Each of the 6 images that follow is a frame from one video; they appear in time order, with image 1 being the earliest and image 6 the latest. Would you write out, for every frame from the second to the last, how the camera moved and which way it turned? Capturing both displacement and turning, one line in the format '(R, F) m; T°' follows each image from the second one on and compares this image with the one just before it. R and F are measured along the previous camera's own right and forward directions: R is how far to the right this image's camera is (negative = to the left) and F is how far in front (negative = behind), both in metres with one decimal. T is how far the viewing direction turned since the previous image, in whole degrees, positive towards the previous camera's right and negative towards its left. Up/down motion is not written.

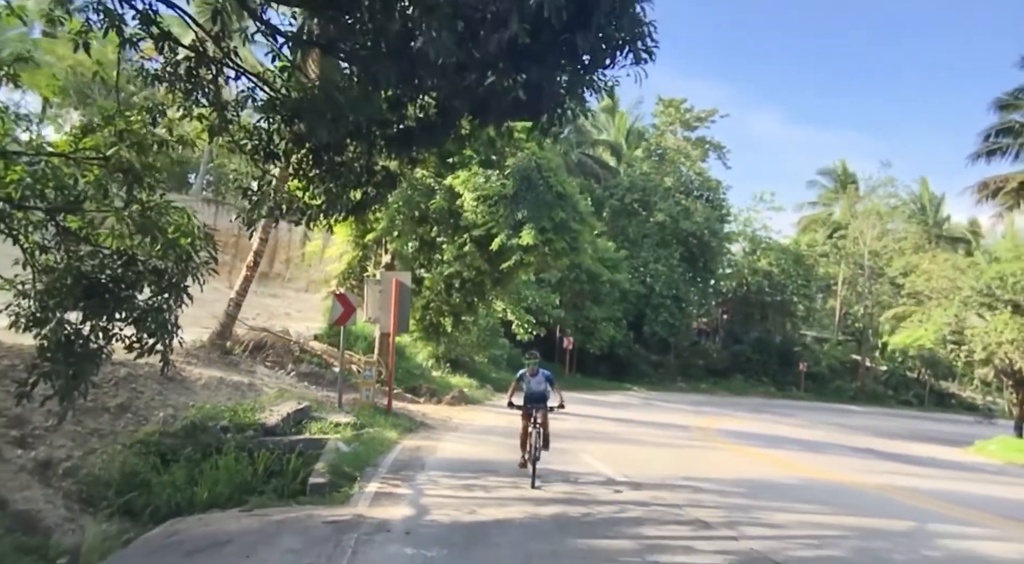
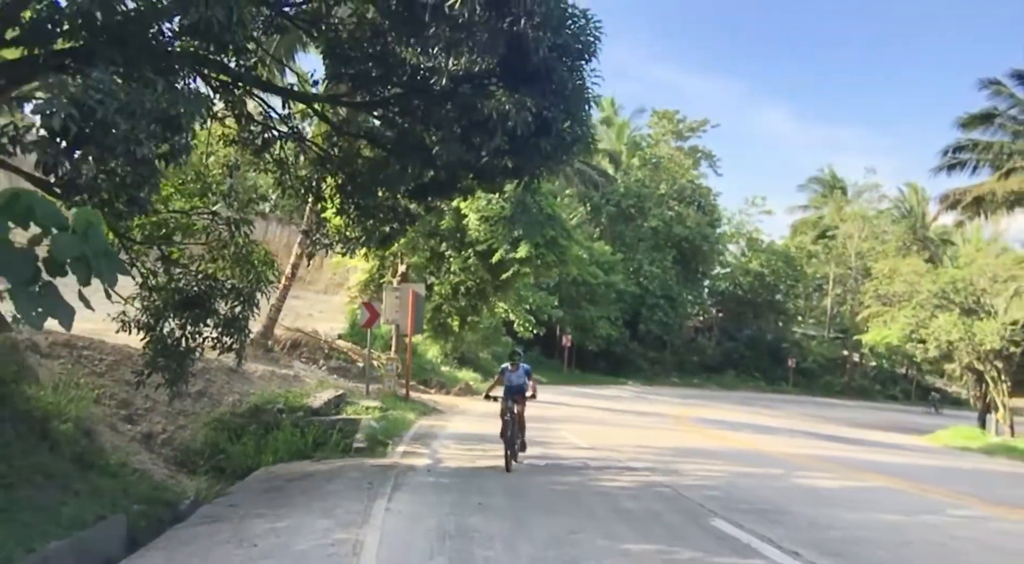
(+0.3, -3.5) m; 0°
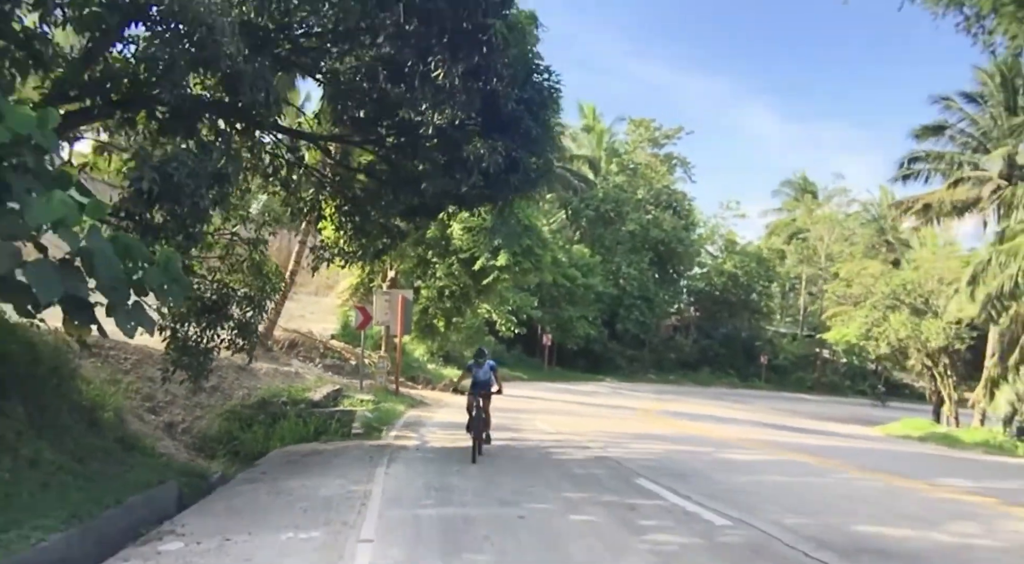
(+0.2, -2.2) m; +1°
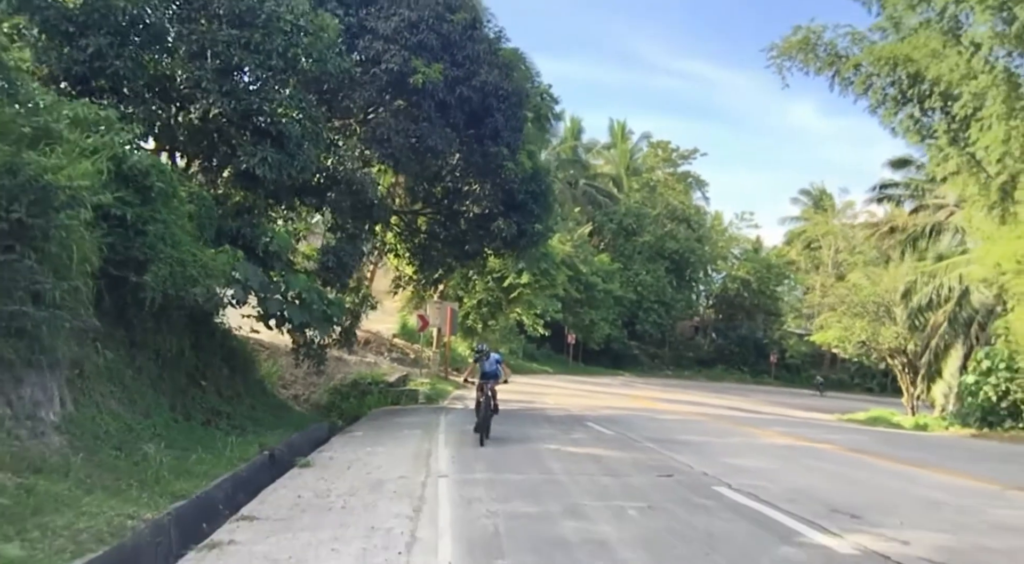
(+0.7, -7.8) m; -3°
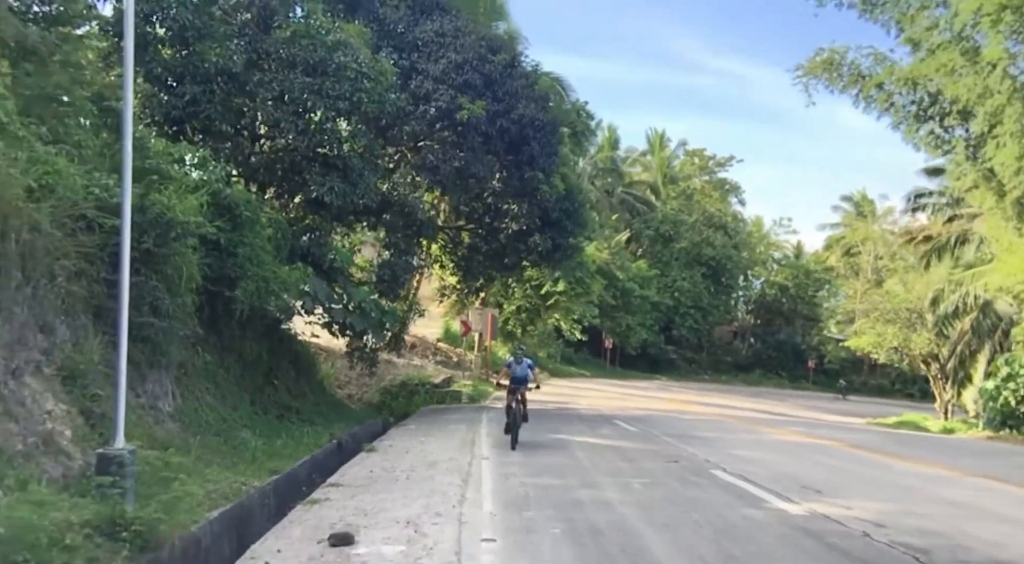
(+0.1, -1.9) m; -3°
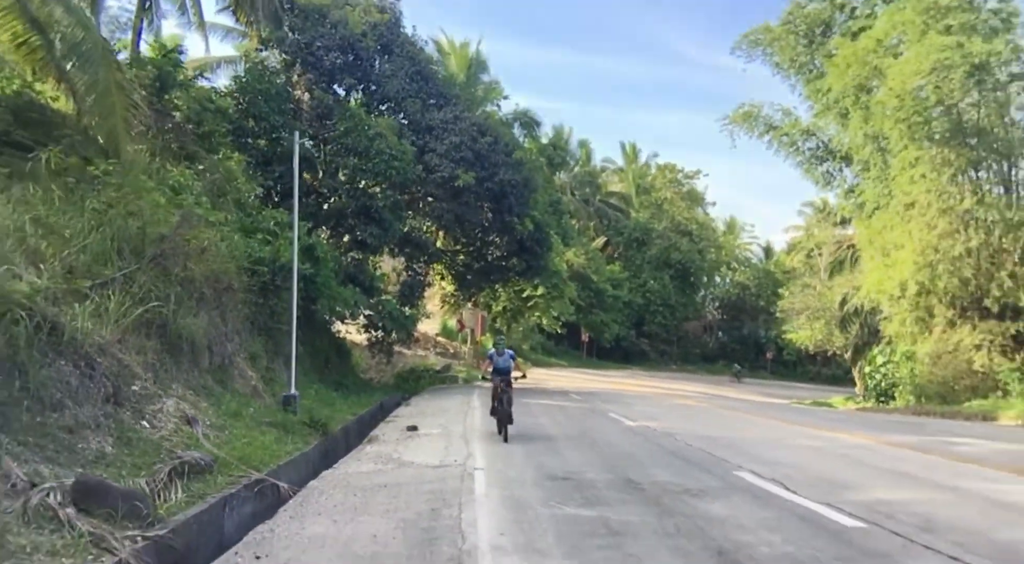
(+0.2, -7.7) m; +1°
